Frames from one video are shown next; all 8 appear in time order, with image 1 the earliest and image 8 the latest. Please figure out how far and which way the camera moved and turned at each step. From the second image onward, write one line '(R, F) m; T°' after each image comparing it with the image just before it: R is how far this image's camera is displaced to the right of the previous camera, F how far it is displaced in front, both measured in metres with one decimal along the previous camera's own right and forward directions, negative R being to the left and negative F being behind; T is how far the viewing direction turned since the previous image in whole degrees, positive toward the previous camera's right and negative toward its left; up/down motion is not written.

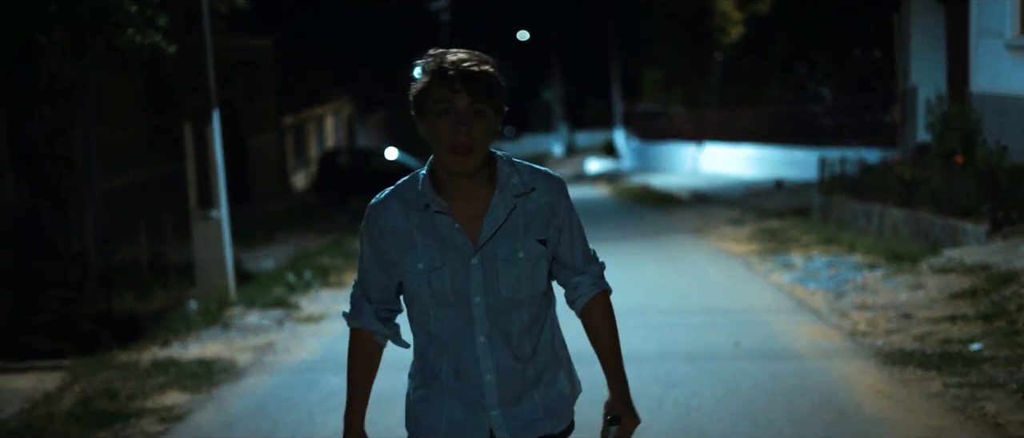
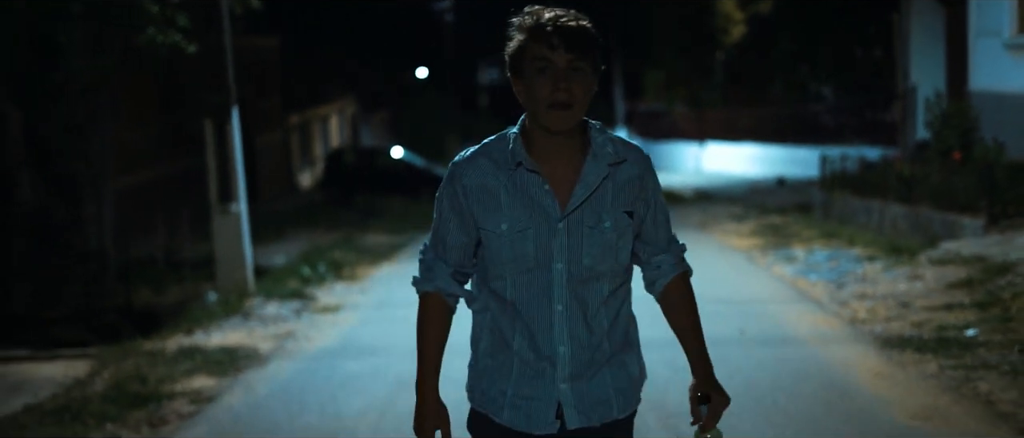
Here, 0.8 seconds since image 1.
(-0.1, -0.3) m; 0°
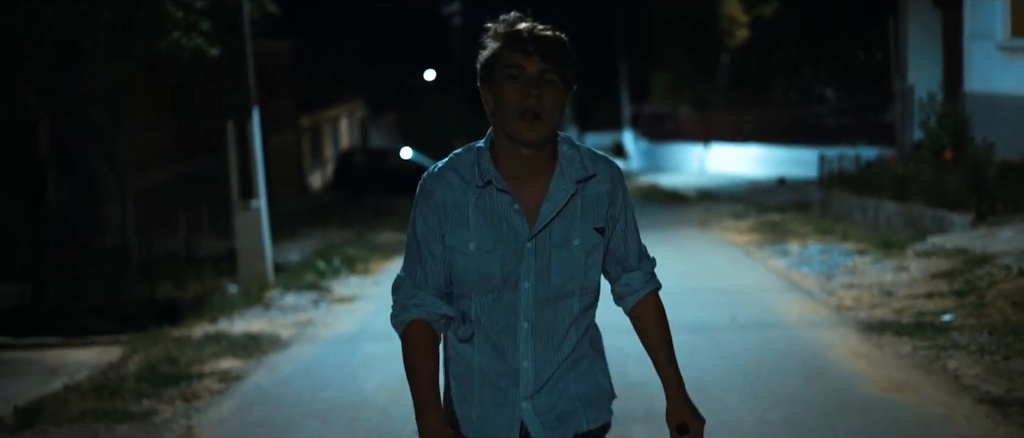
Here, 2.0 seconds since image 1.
(0.0, -0.6) m; 0°
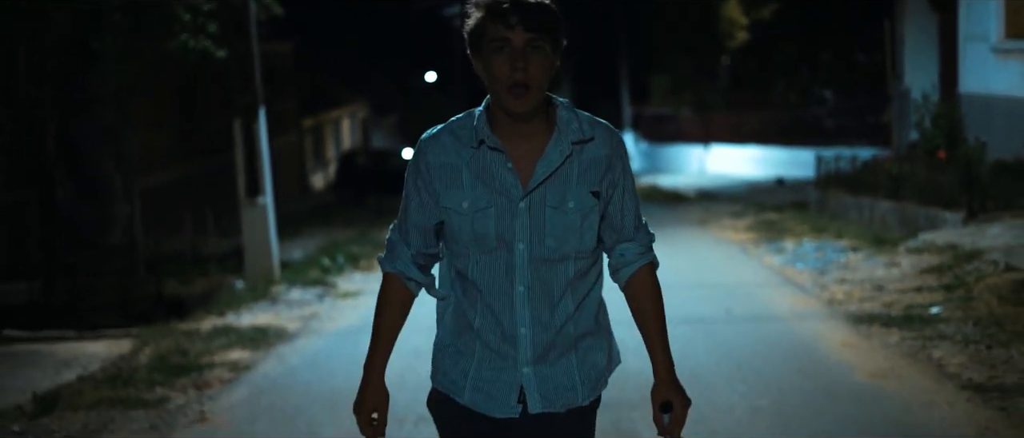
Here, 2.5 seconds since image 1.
(0.0, -0.3) m; 0°
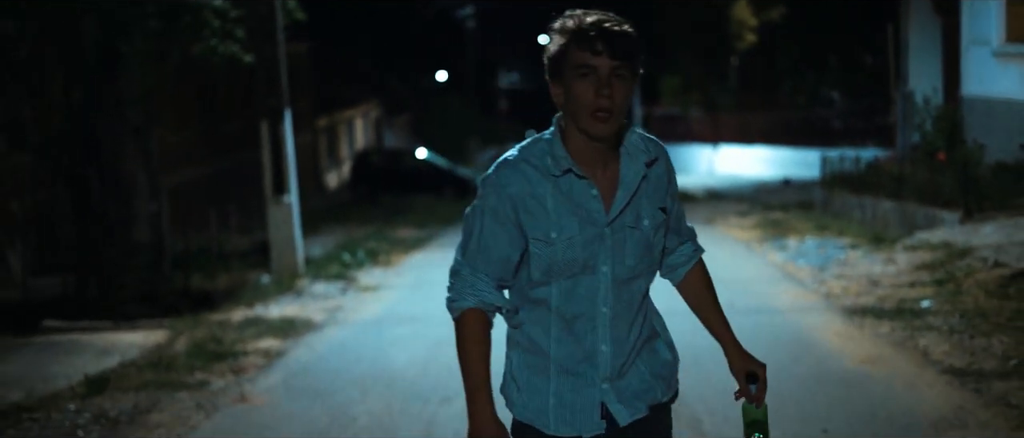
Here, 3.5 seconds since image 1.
(0.0, -0.6) m; 0°
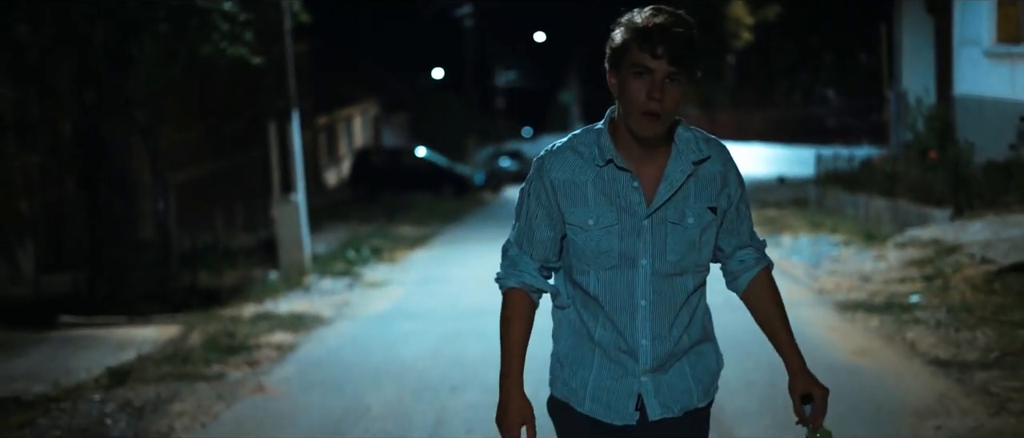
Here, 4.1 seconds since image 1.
(-0.1, -0.3) m; 0°
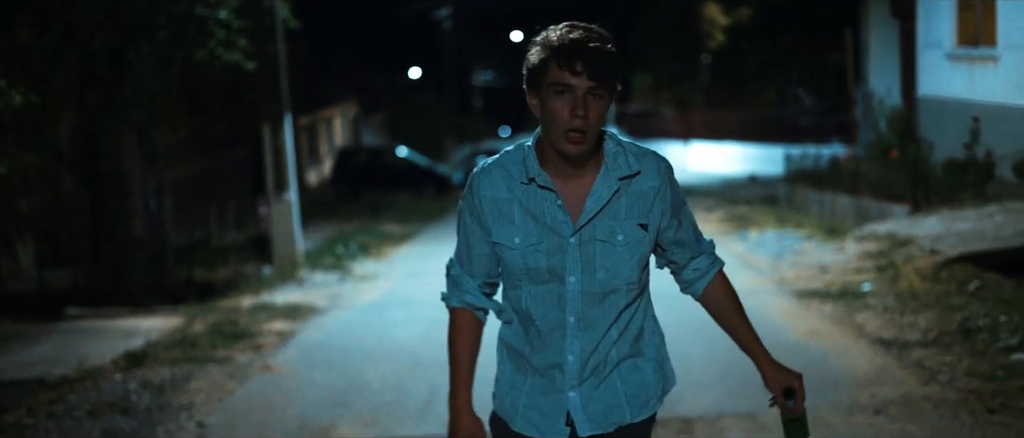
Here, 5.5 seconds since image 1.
(0.0, -0.8) m; +1°
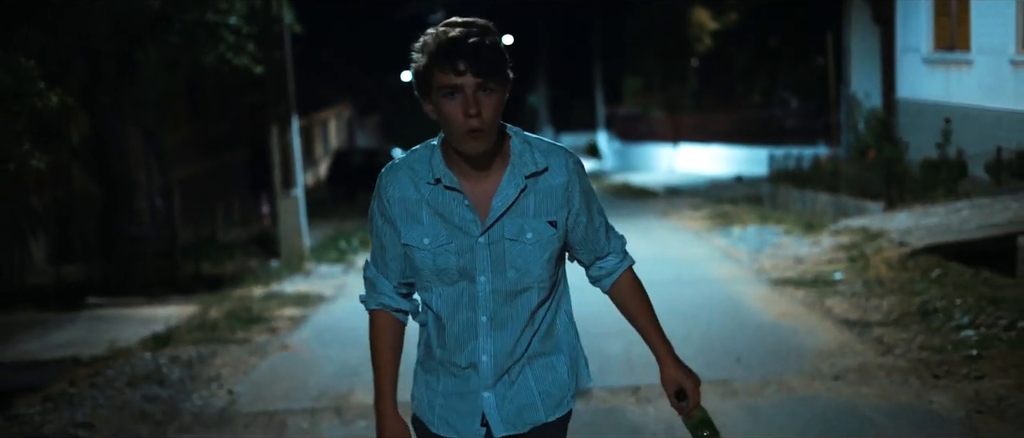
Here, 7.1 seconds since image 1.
(0.0, -0.8) m; 0°
